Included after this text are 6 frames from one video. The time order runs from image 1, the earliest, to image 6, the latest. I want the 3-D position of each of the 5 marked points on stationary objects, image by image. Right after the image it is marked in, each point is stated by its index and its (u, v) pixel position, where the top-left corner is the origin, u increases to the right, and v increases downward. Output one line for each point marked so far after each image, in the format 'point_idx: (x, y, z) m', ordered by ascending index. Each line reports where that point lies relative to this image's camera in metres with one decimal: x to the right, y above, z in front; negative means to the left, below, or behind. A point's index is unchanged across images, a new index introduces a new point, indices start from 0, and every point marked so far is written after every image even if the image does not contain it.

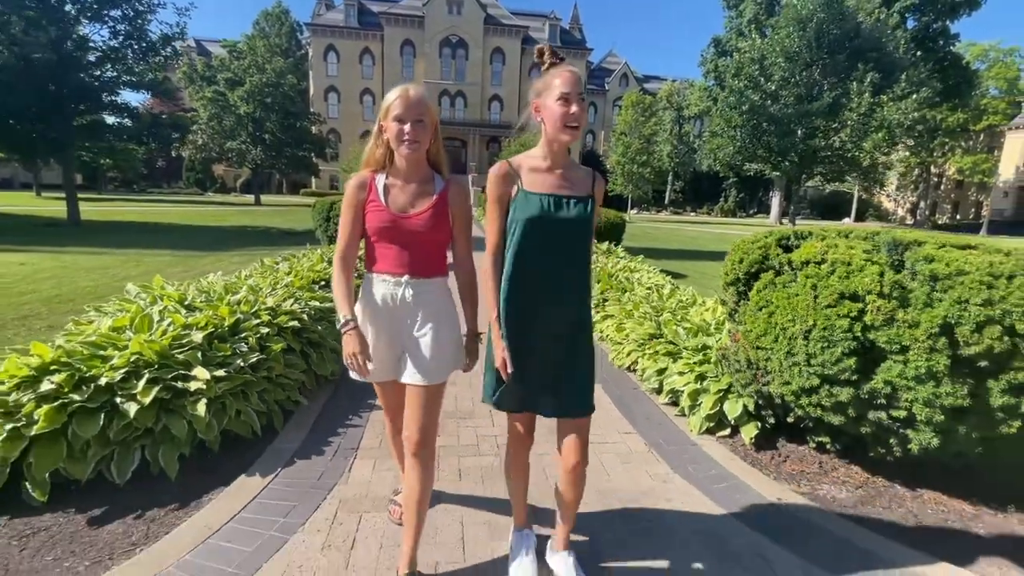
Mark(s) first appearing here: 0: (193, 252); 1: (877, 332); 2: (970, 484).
0: (-8.1, +0.9, +12.1) m
1: (+2.1, -0.2, +2.8) m
2: (+3.0, -1.3, +3.2) m
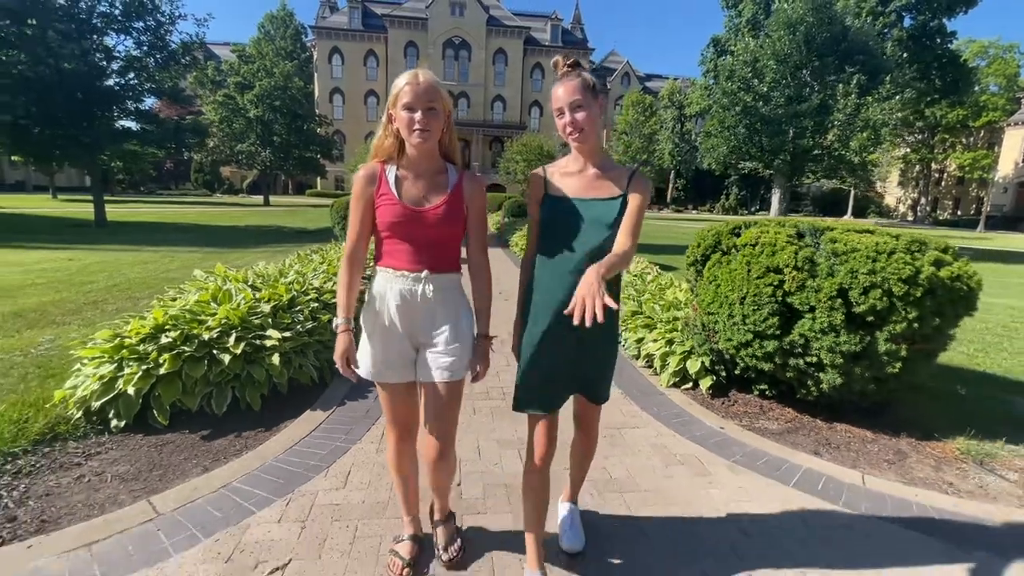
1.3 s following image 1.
0: (-8.0, +1.1, +13.1) m
1: (+2.2, -0.1, +3.7) m
2: (+3.0, -1.1, +4.1) m
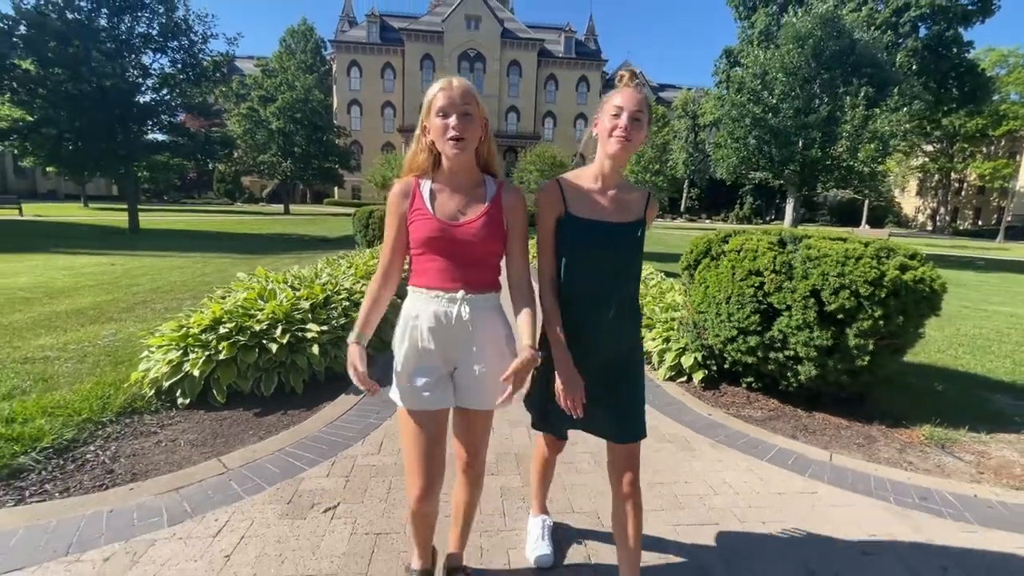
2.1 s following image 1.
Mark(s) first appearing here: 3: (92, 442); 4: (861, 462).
0: (-7.6, +0.9, +13.8) m
1: (+2.2, -0.1, +4.2) m
2: (+3.1, -1.1, +4.5) m
3: (-3.0, -1.1, +3.4) m
4: (+2.6, -1.3, +3.6) m
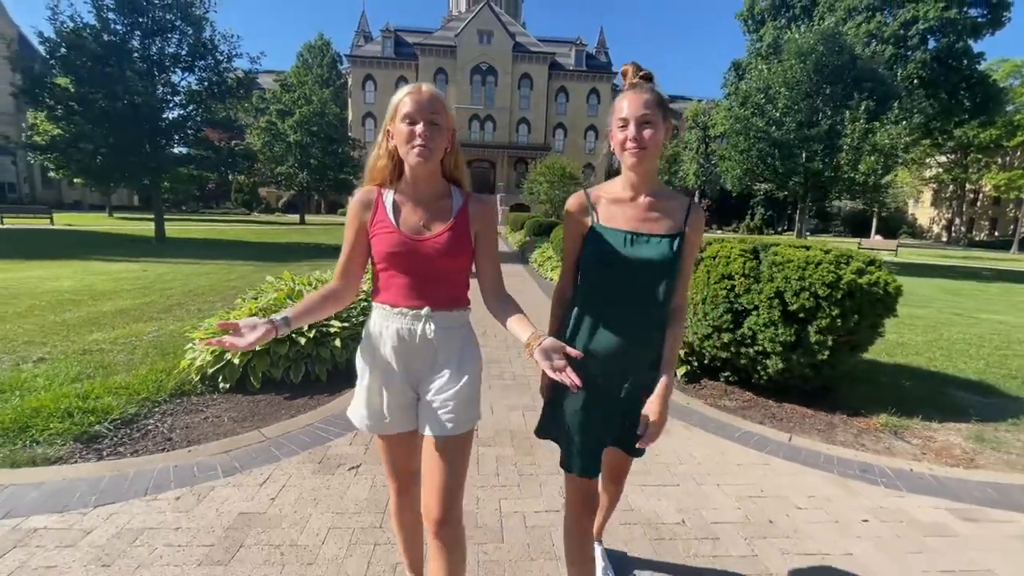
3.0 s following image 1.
0: (-7.4, +0.8, +14.5) m
1: (+2.2, -0.1, +4.7) m
2: (+3.1, -1.1, +4.9) m
3: (-3.0, -1.1, +4.0) m
4: (+2.6, -1.3, +4.1) m
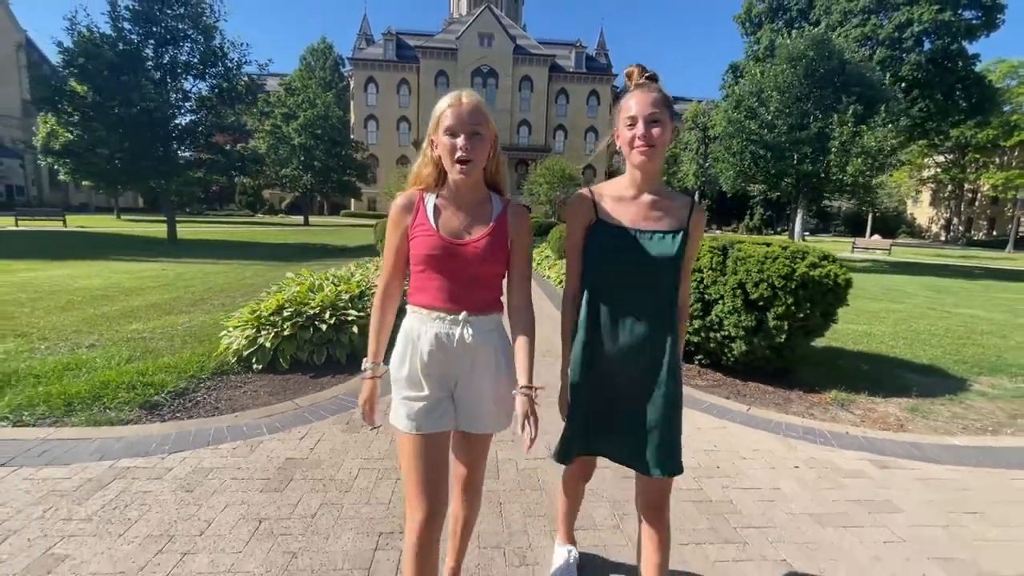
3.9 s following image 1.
0: (-7.4, +0.8, +15.2) m
1: (+2.2, 0.0, +5.3) m
2: (+3.1, -1.1, +5.6) m
3: (-3.1, -1.0, +4.7) m
4: (+2.6, -1.2, +4.8) m
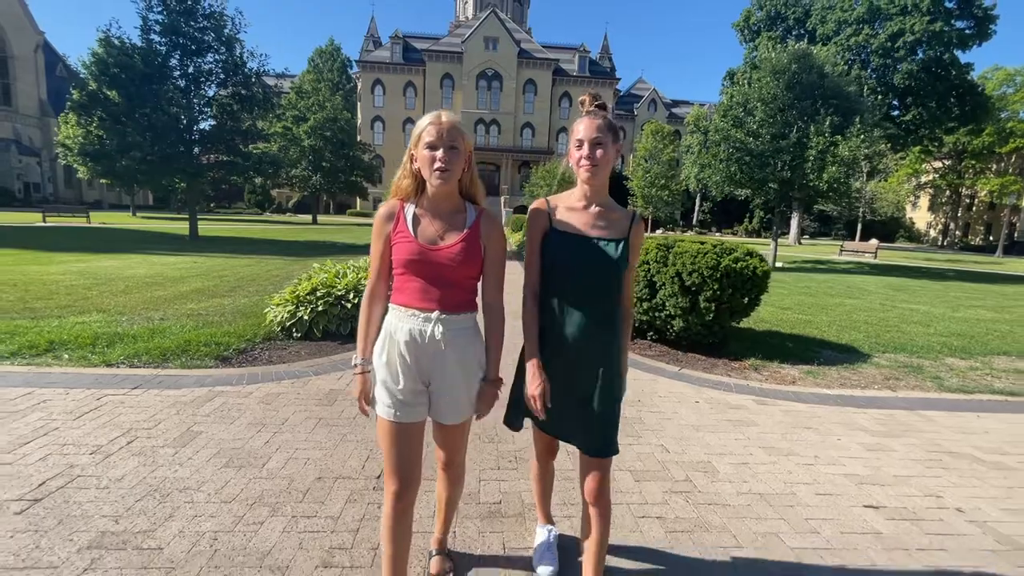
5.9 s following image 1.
0: (-7.5, +1.1, +16.7) m
1: (+2.0, +0.2, +6.7) m
2: (+2.9, -0.9, +7.0) m
3: (-3.3, -0.8, +6.1) m
4: (+2.4, -1.1, +6.1) m
